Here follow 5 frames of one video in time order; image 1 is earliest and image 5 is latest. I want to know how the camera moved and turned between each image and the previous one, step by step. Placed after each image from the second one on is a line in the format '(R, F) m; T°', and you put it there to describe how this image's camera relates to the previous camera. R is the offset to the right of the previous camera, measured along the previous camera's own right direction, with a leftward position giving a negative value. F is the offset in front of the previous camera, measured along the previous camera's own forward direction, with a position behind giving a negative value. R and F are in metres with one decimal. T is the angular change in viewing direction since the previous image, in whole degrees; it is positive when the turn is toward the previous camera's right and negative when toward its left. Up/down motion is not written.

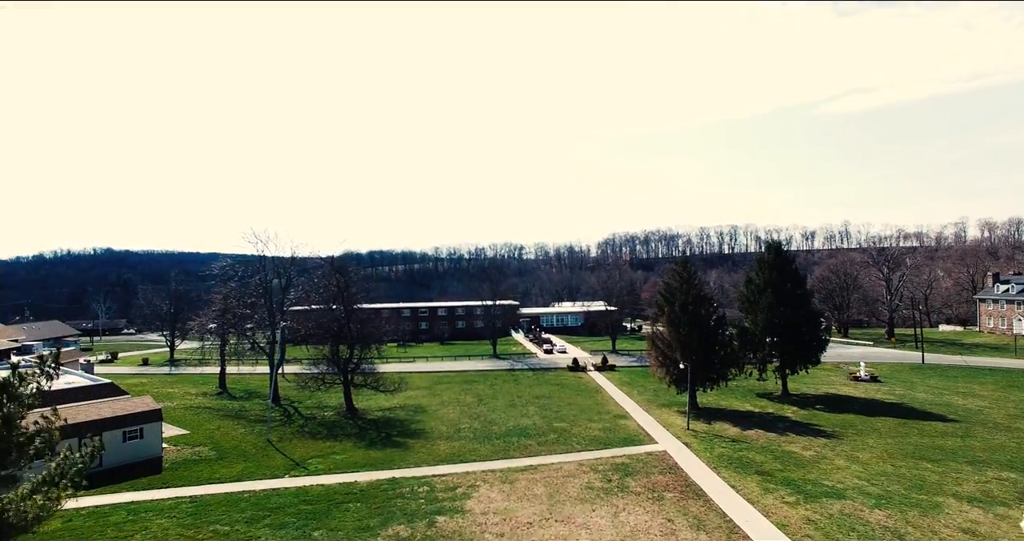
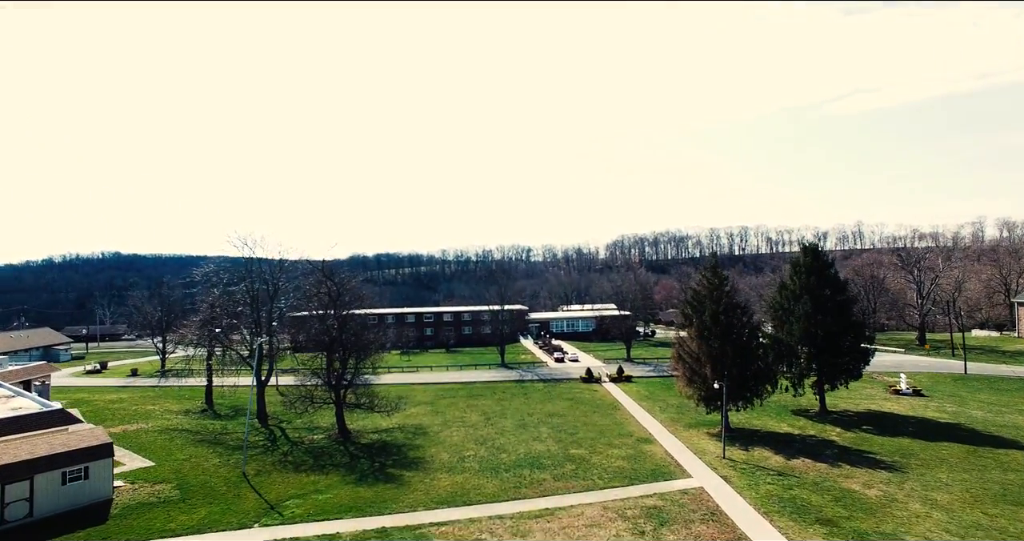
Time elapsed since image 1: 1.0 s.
(-0.1, +3.1) m; -1°
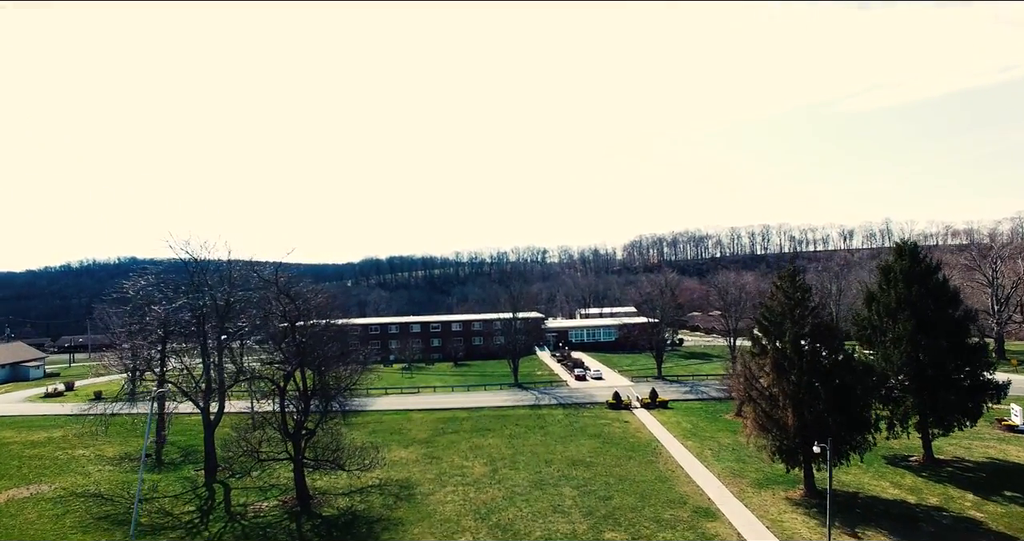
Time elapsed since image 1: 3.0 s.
(+0.2, +7.0) m; -2°
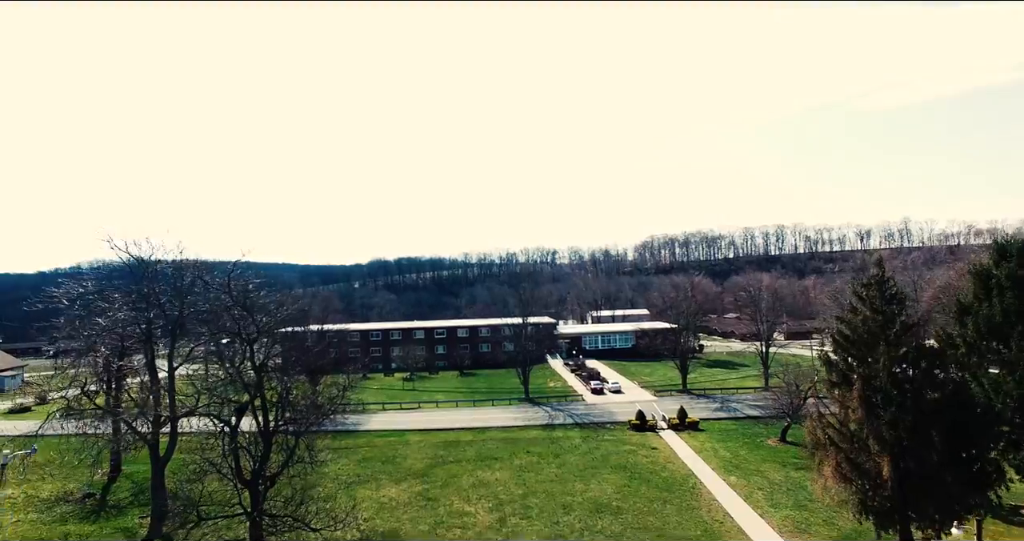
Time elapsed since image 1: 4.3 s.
(-0.1, +4.6) m; -1°
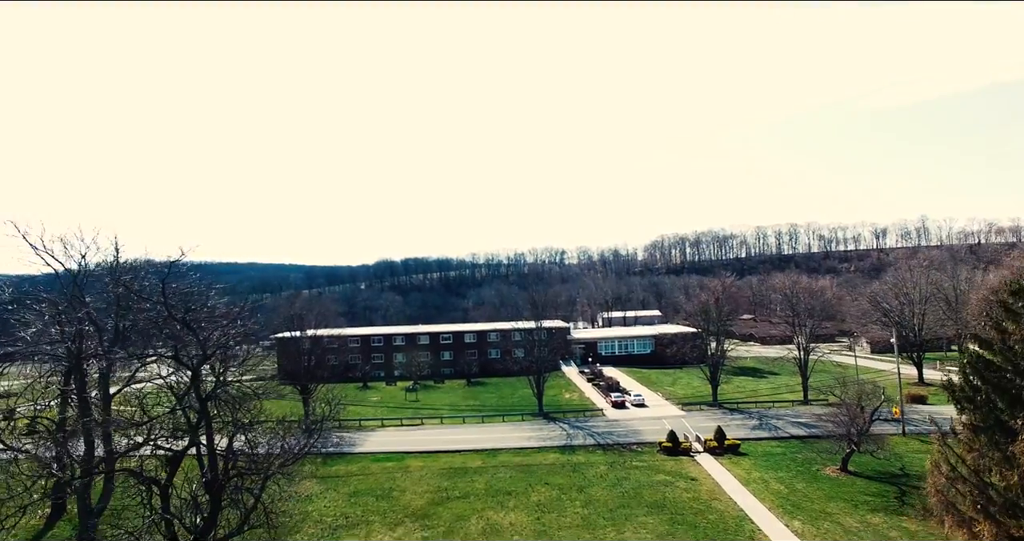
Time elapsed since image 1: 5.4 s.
(-0.4, +4.4) m; -1°
